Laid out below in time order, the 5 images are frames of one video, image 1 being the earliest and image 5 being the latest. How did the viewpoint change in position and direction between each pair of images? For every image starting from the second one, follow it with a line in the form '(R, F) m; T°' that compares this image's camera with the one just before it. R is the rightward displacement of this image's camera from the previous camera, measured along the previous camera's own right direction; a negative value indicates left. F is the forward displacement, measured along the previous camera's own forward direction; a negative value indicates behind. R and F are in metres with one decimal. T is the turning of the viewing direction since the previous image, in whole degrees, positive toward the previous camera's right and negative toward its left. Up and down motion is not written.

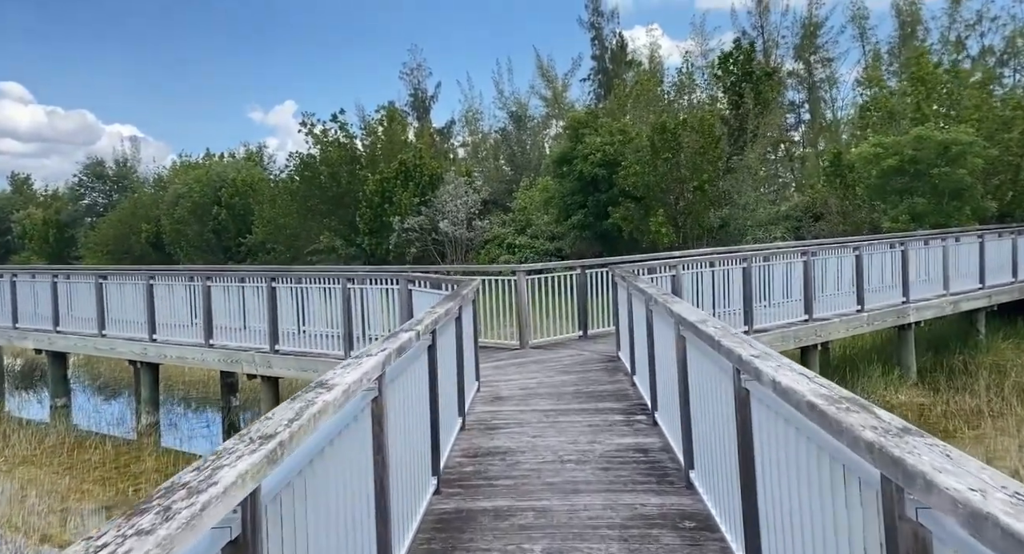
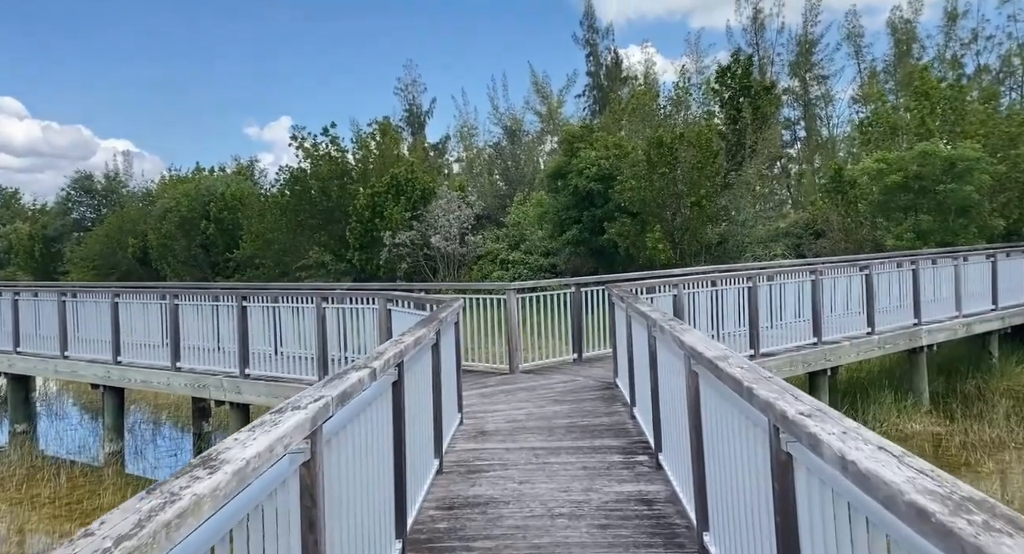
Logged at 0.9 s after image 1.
(+0.1, +0.6) m; 0°
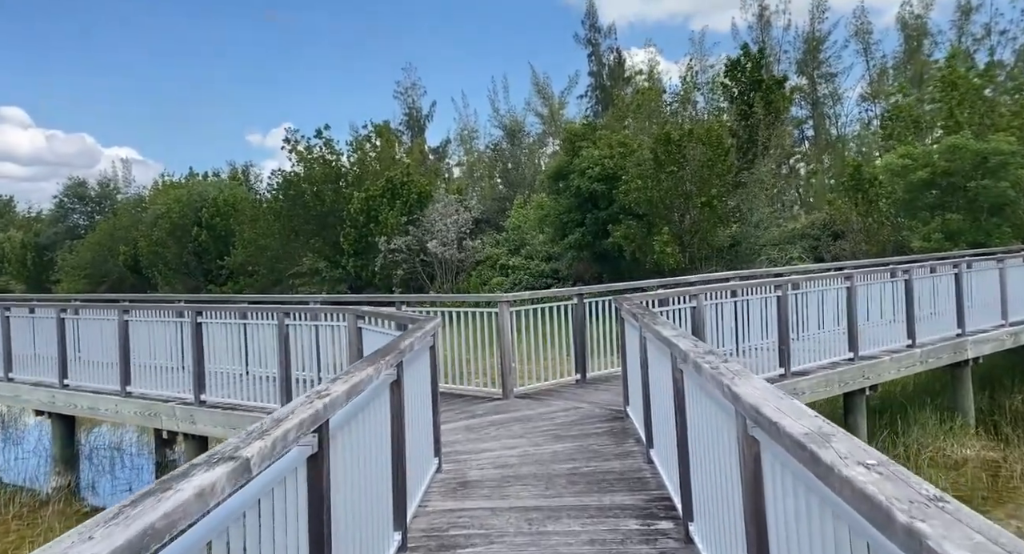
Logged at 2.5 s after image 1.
(+0.1, +1.0) m; 0°
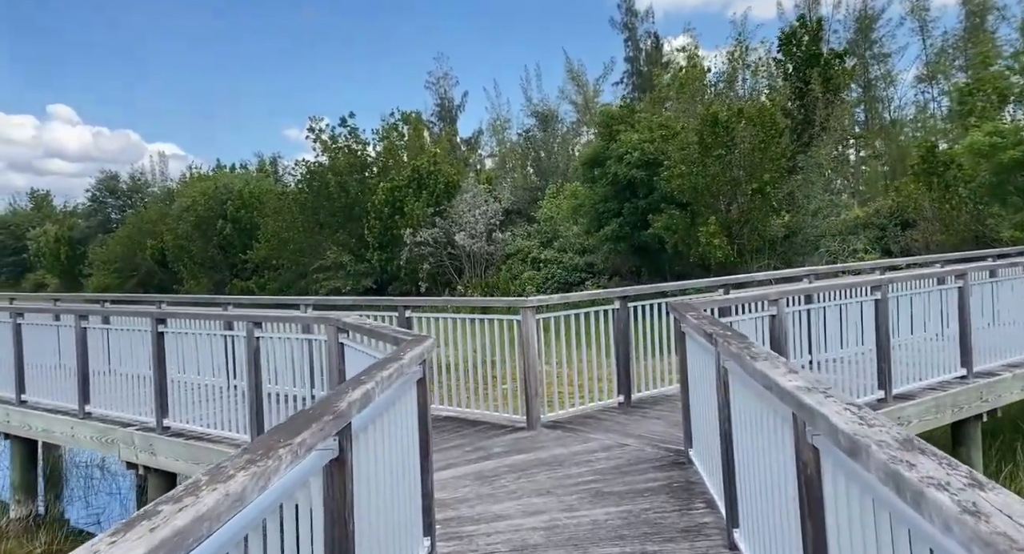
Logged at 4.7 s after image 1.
(+0.1, +1.4) m; -3°
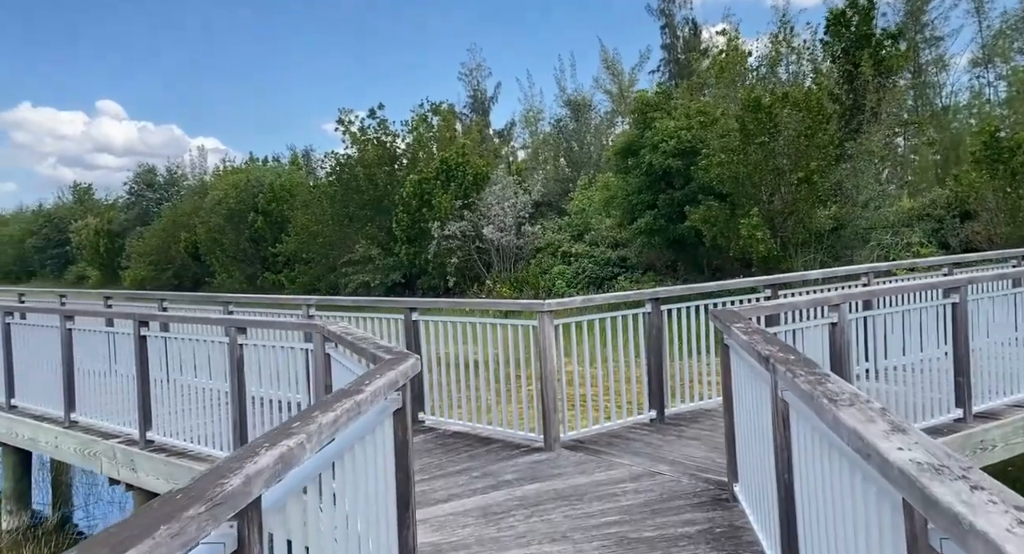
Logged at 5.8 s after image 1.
(+0.1, +0.7) m; -3°
